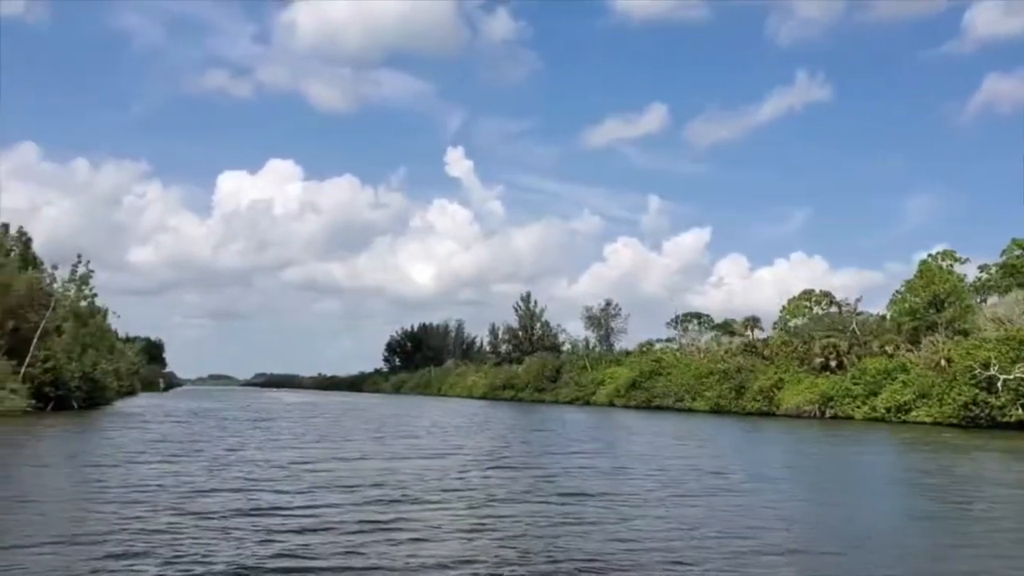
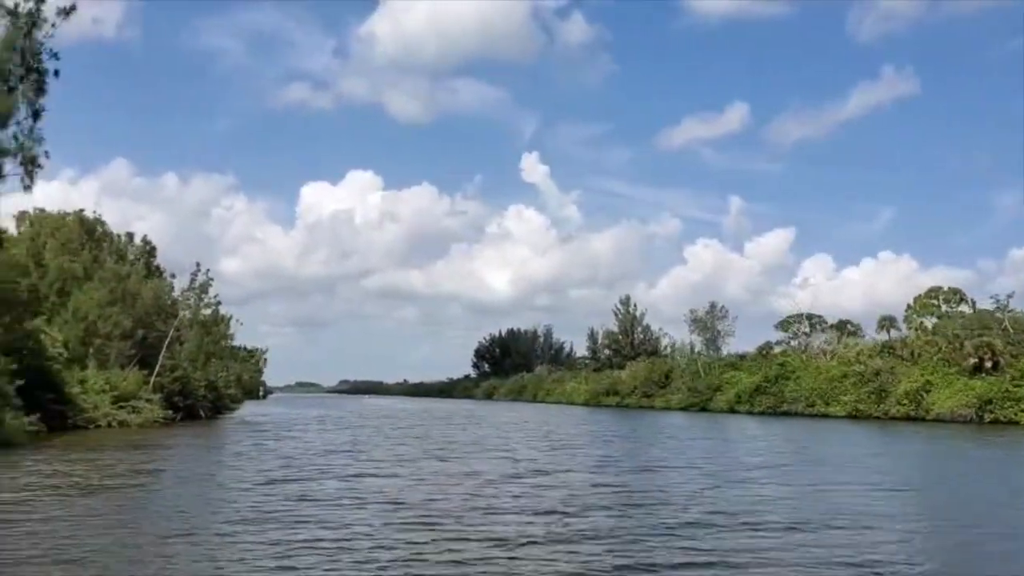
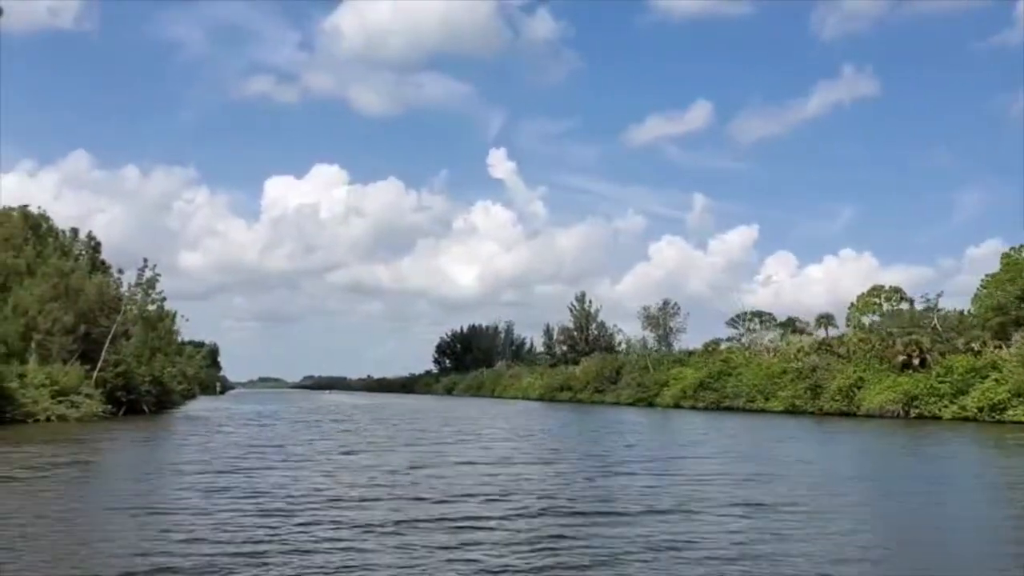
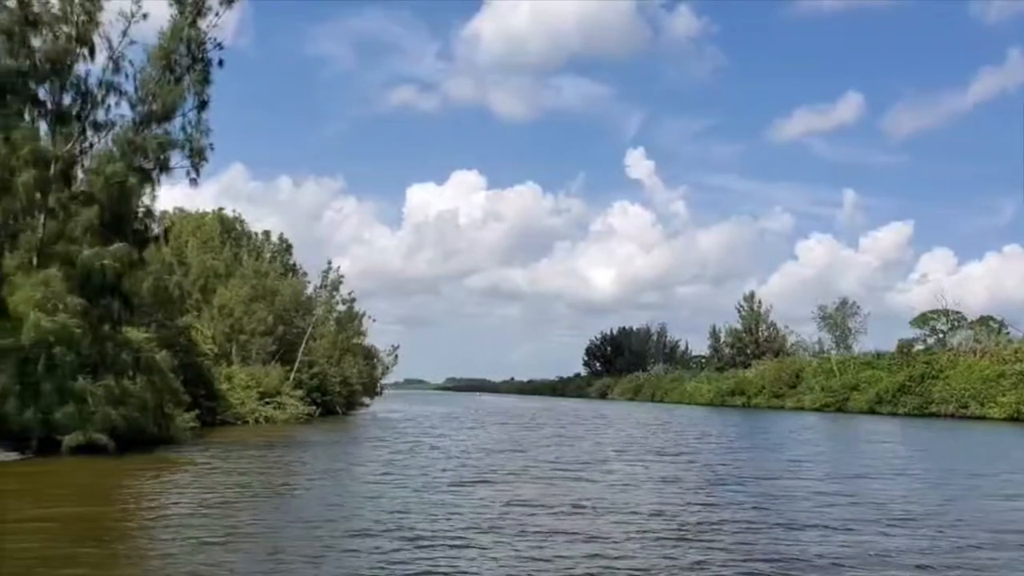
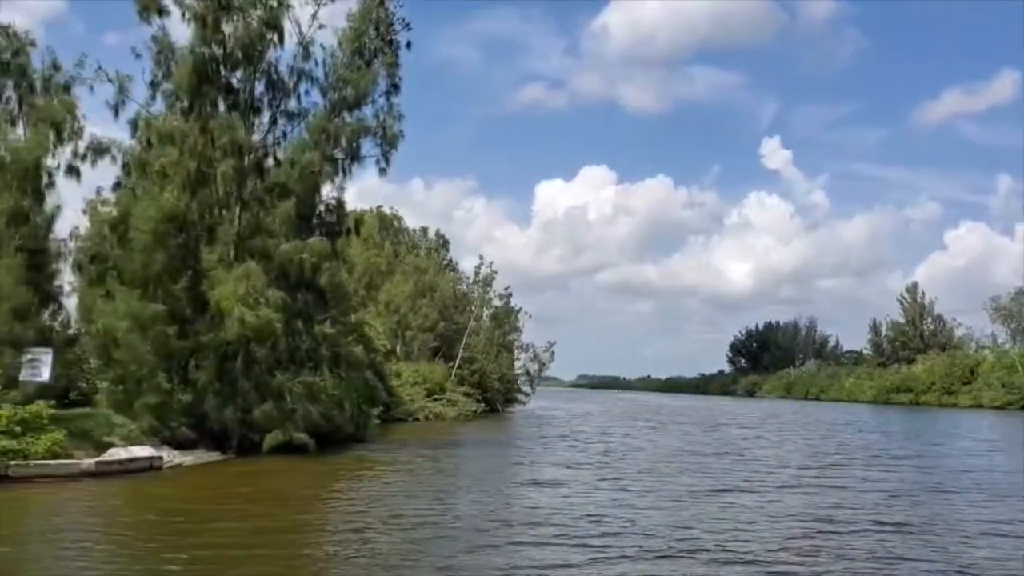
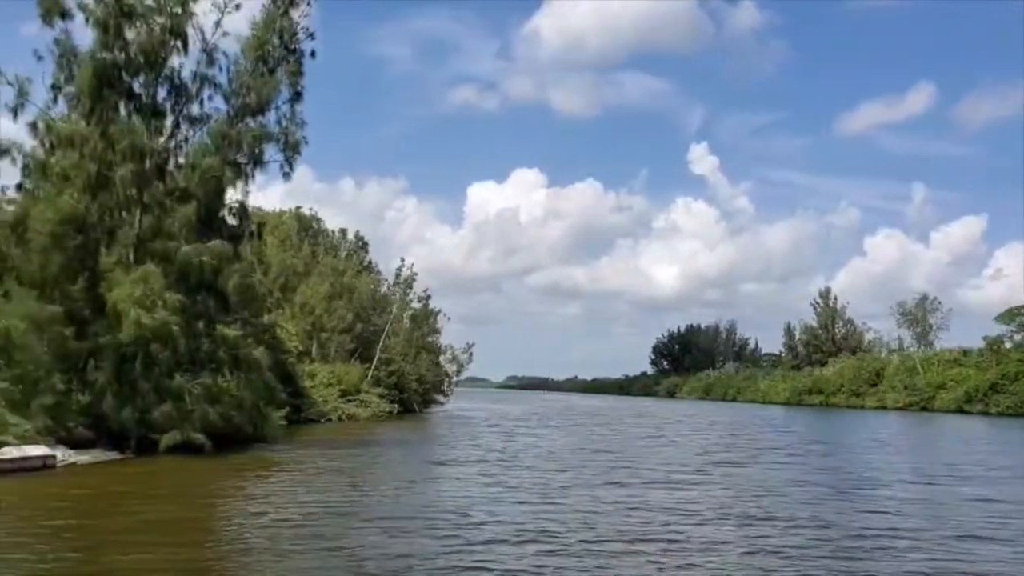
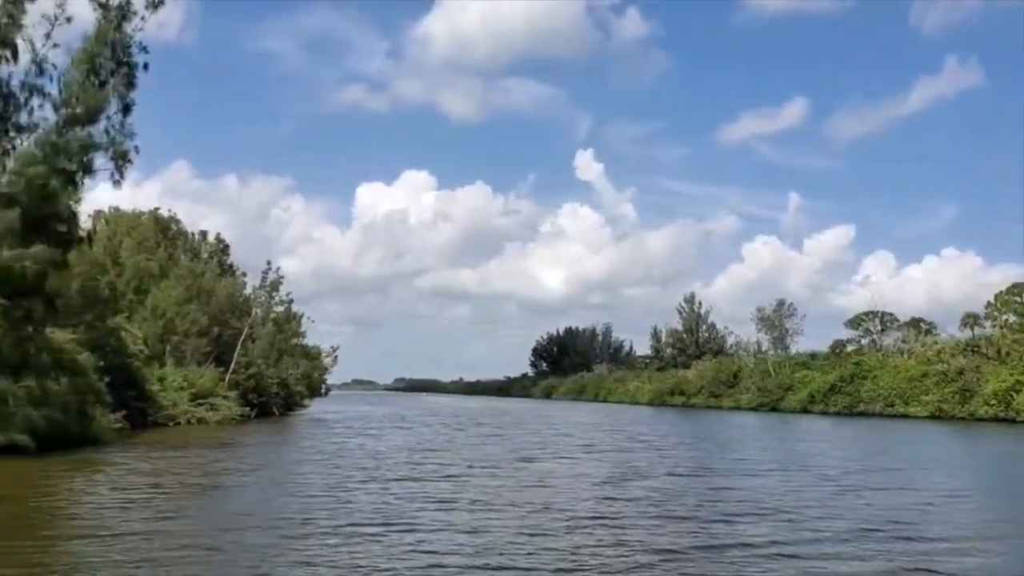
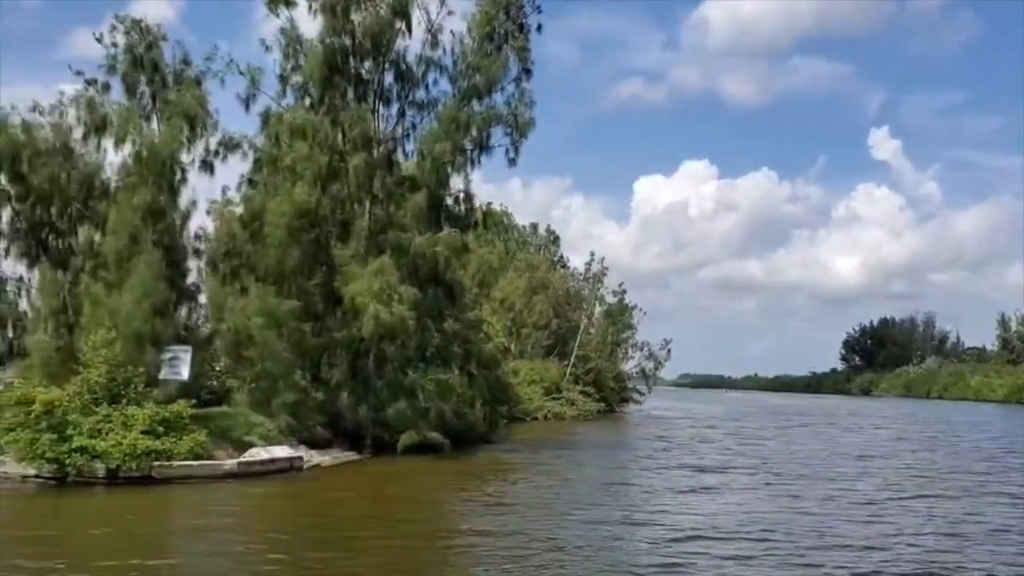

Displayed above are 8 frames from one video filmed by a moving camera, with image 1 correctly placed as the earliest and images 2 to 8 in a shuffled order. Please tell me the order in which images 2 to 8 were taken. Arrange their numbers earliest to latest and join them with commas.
3, 2, 7, 4, 6, 5, 8
